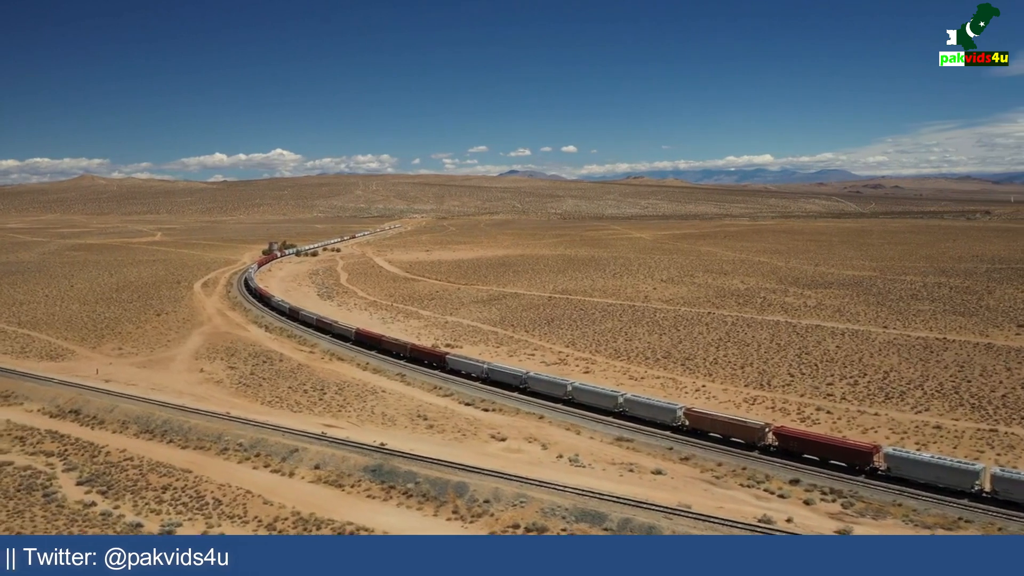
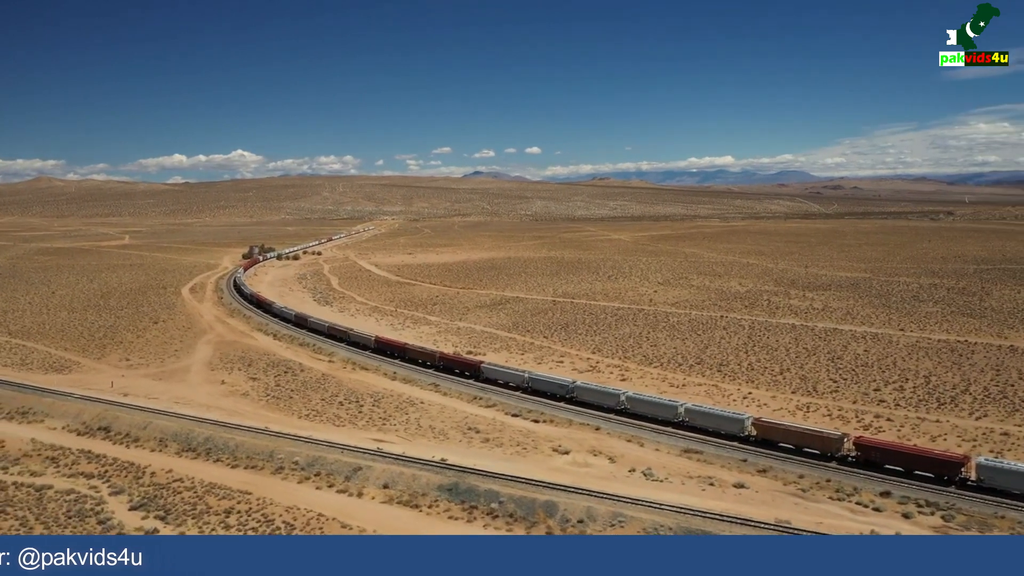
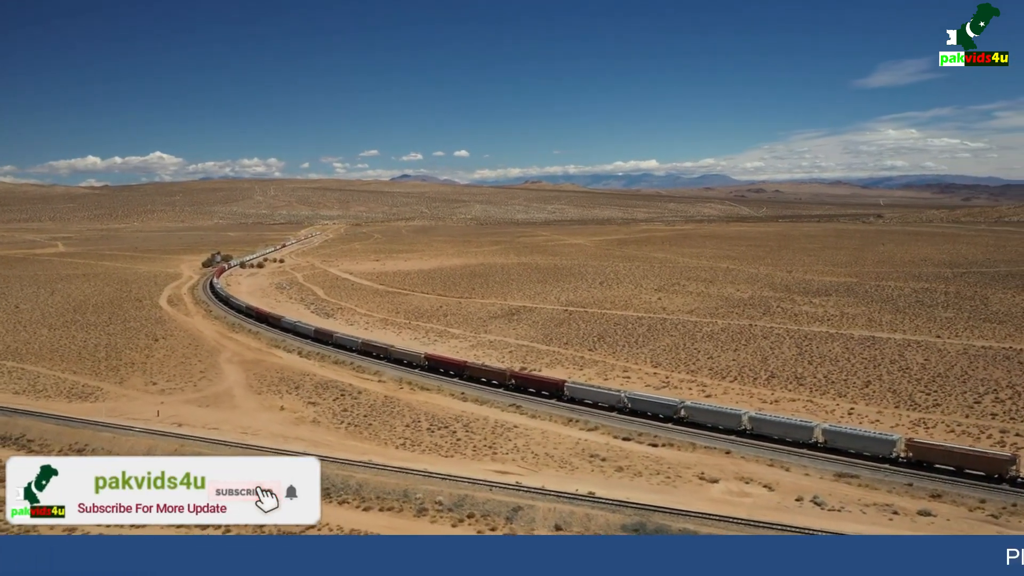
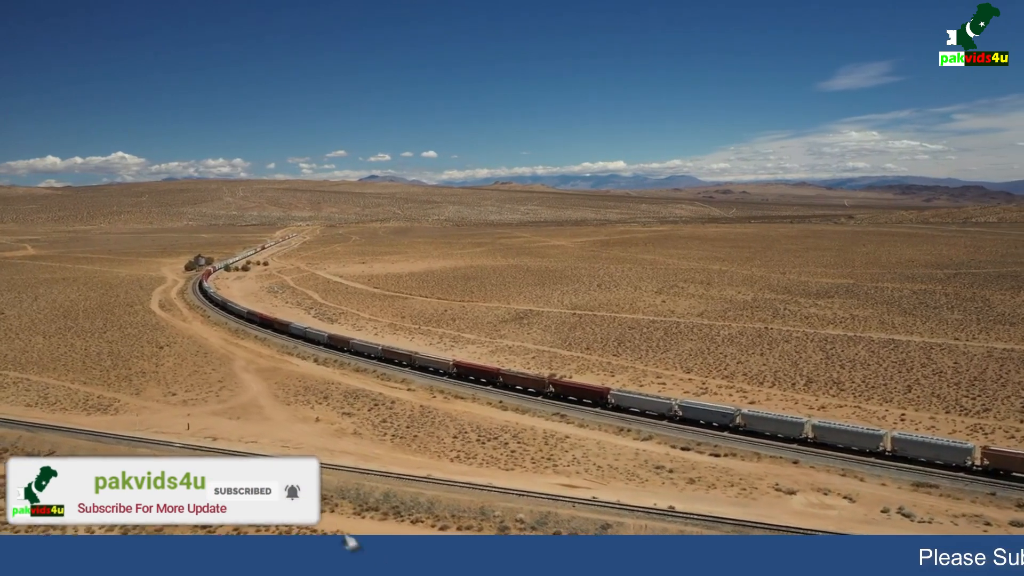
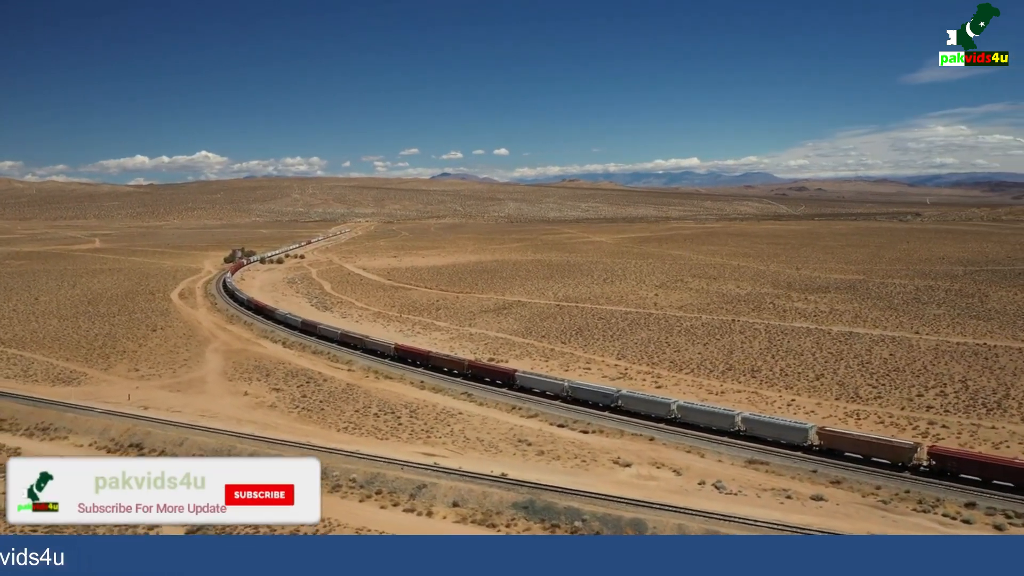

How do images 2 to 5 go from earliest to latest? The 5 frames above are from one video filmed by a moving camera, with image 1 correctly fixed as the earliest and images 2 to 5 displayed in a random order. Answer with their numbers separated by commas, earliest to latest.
2, 5, 3, 4
